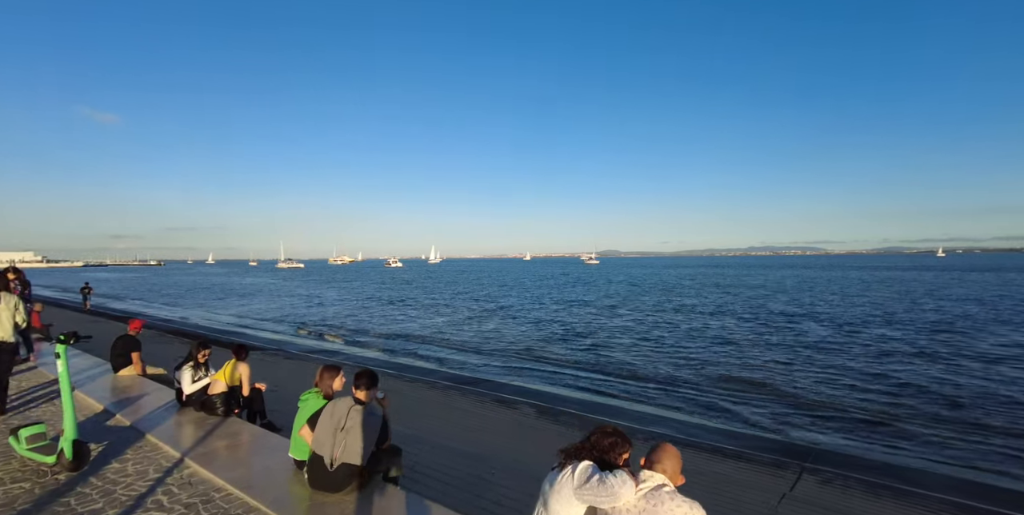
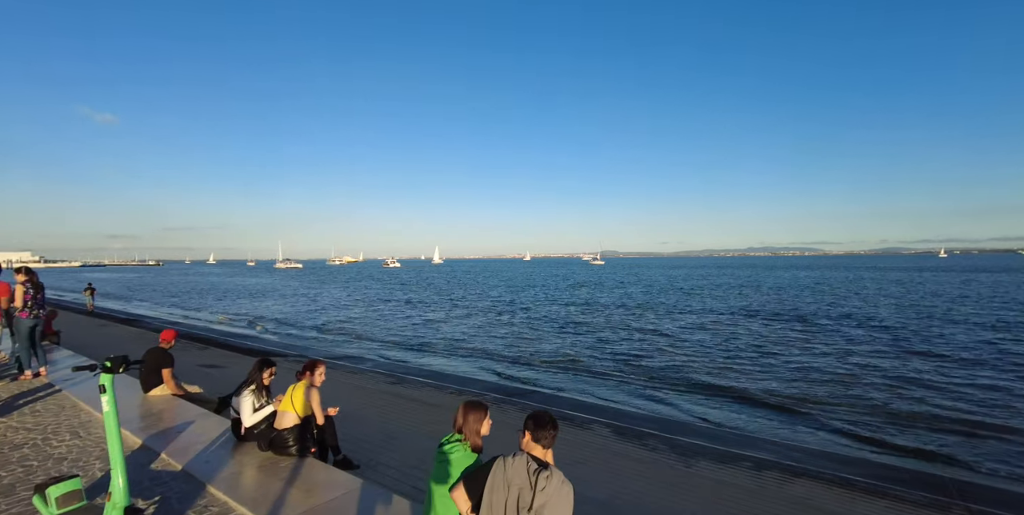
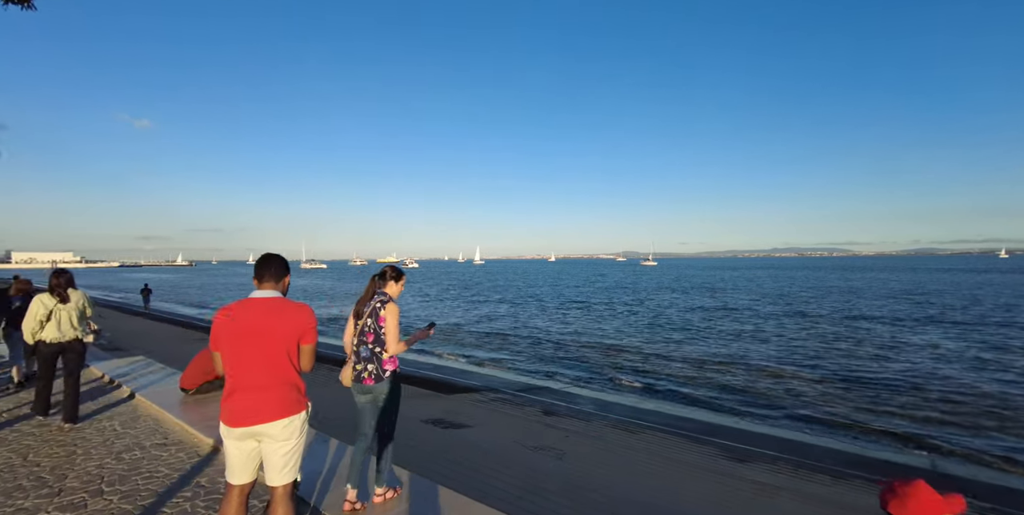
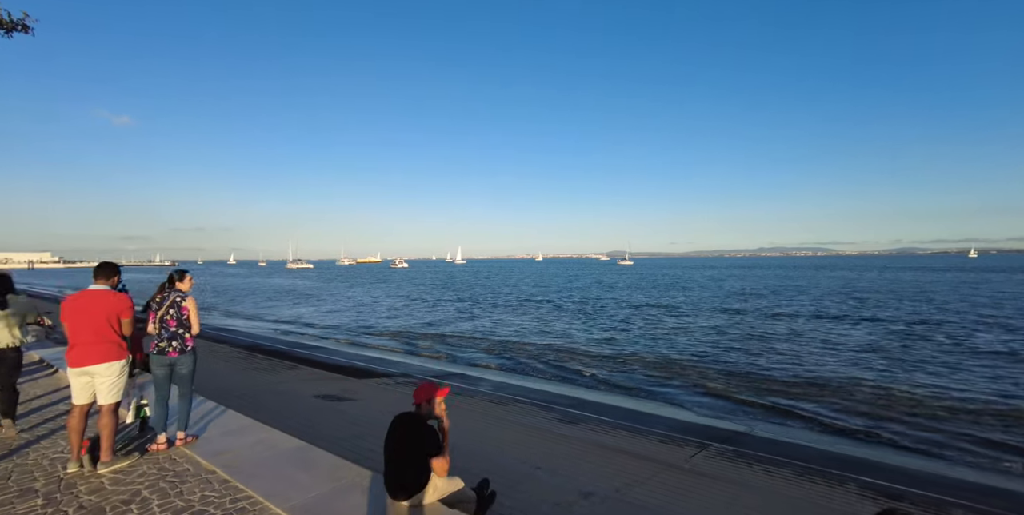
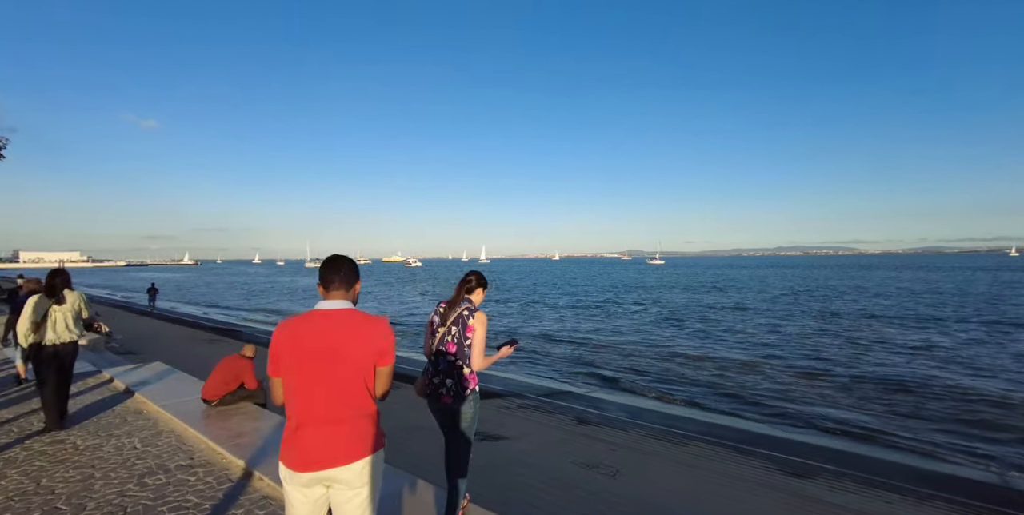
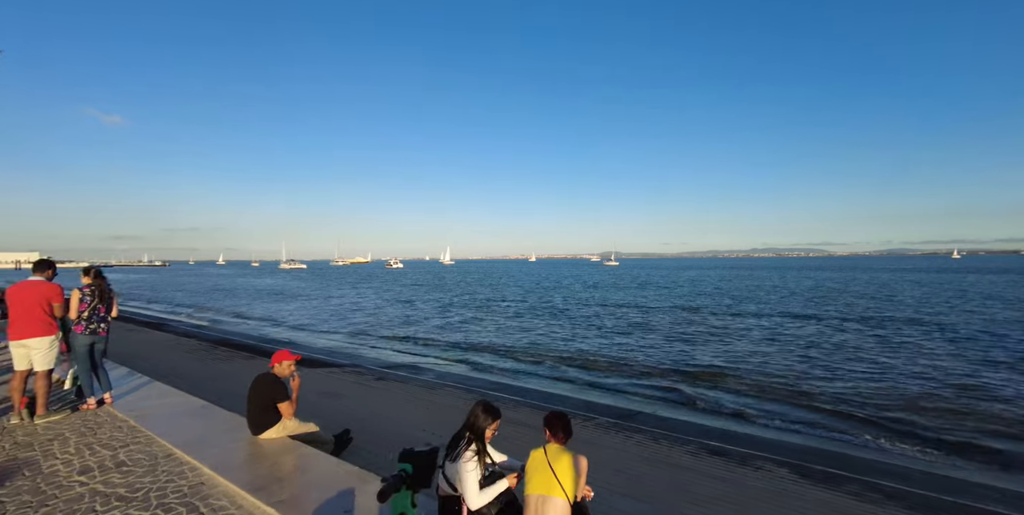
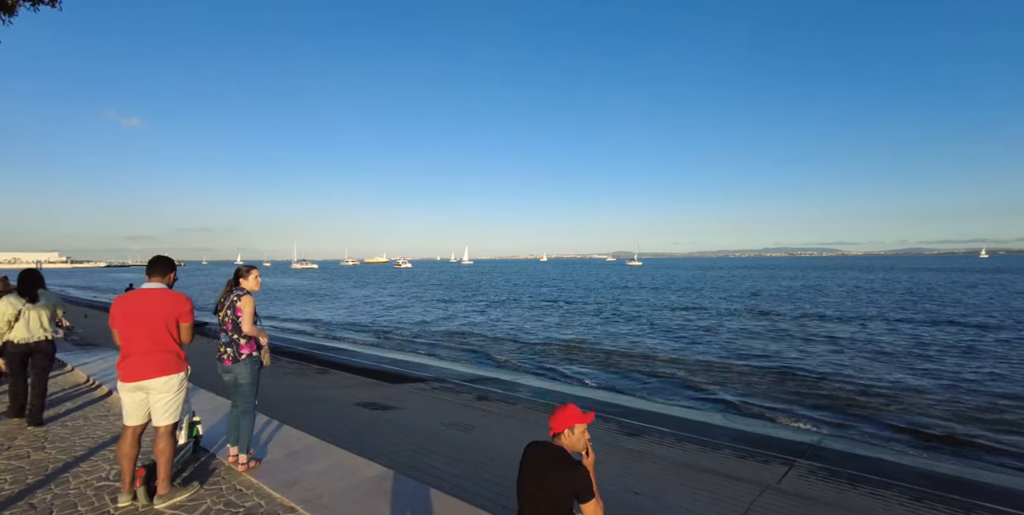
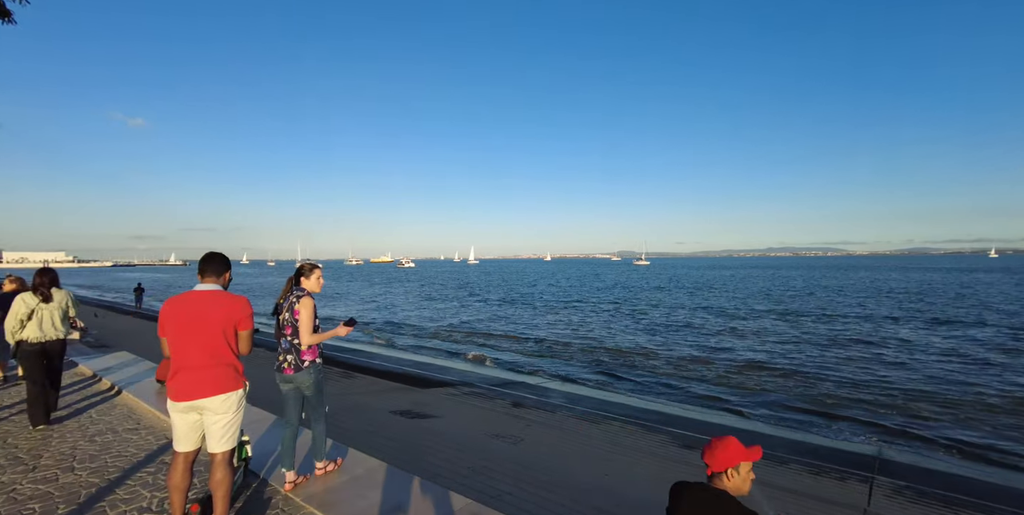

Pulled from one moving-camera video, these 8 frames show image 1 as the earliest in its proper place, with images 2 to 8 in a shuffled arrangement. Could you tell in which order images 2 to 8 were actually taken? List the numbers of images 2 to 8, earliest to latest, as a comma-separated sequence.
2, 6, 4, 7, 8, 3, 5
